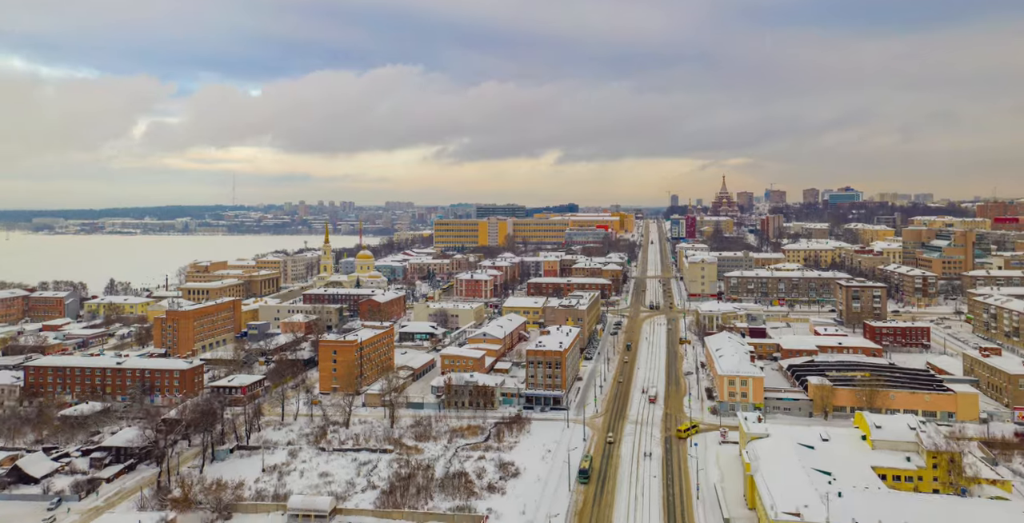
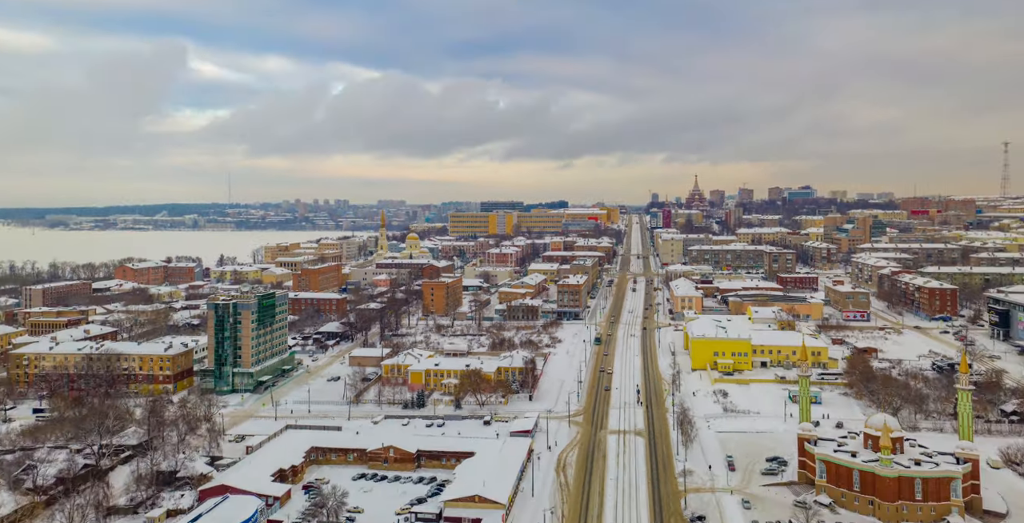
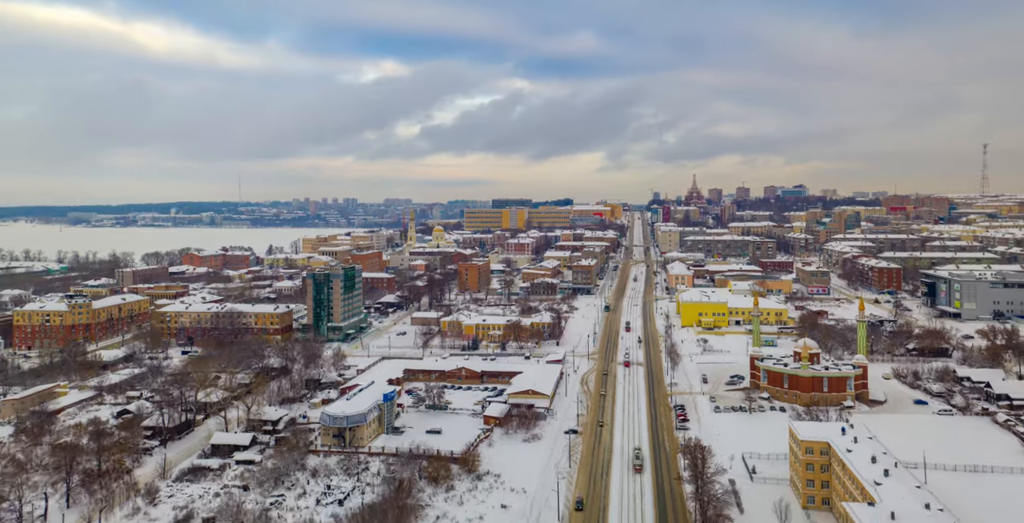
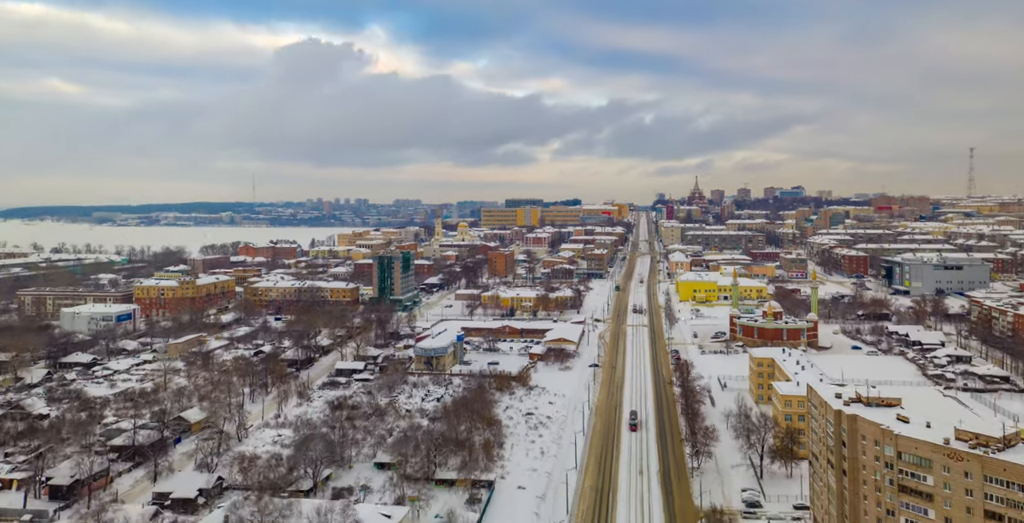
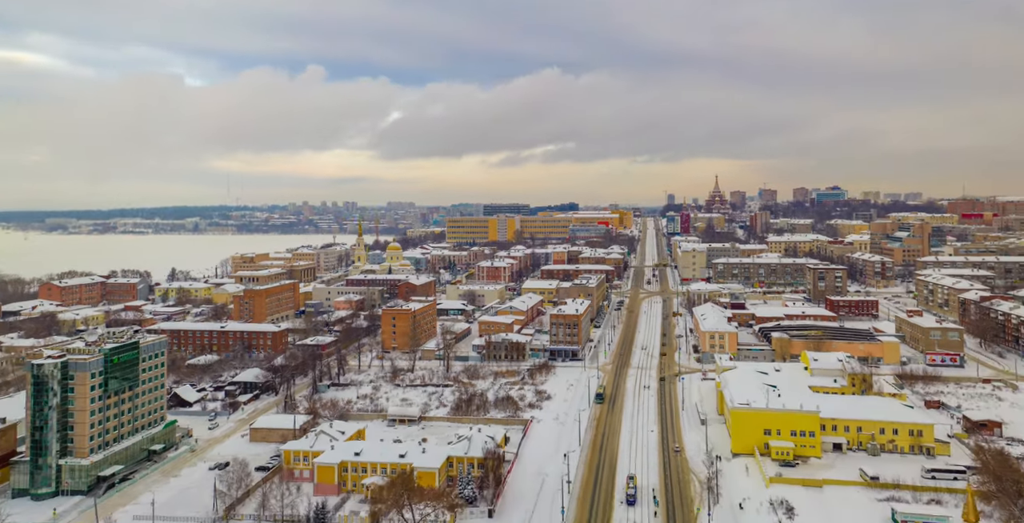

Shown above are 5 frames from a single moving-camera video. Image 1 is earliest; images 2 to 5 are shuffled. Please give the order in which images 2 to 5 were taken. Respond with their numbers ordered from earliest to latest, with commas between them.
5, 2, 3, 4
